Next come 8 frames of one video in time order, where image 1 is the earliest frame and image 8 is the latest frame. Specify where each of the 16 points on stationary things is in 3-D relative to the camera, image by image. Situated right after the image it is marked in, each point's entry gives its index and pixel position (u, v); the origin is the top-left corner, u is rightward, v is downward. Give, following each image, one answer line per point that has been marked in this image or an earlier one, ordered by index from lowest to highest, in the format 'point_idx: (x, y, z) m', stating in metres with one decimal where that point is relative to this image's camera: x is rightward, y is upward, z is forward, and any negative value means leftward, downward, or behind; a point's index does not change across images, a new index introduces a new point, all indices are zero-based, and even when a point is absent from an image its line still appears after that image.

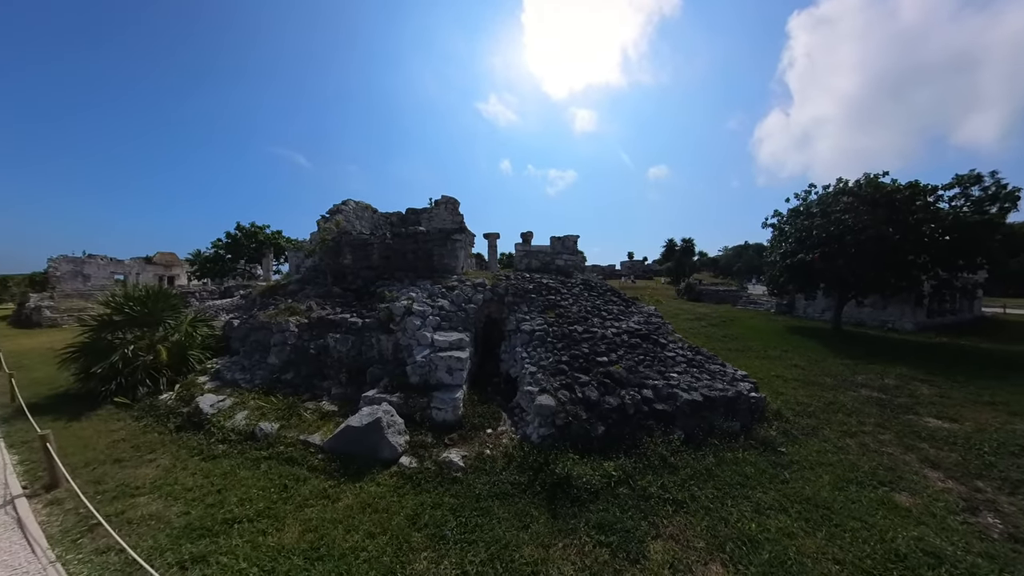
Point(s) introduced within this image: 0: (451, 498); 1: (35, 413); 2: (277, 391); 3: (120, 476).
0: (-1.2, -4.3, +7.1) m
1: (-10.8, -2.7, +7.8) m
2: (-6.2, -2.7, +9.1) m
3: (-6.9, -3.2, +6.1) m
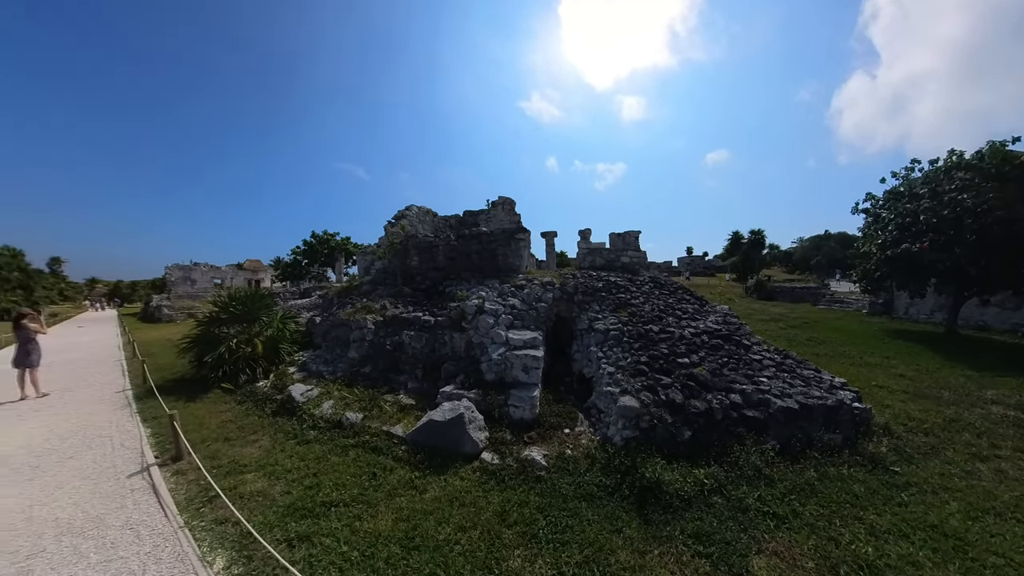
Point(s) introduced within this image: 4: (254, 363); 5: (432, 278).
0: (+0.5, -4.1, +6.8) m
1: (-8.9, -2.6, +8.9) m
2: (-4.2, -2.6, +9.5) m
3: (-5.3, -3.1, +6.6) m
4: (-7.0, -2.1, +9.4) m
5: (-3.2, +0.4, +13.6) m
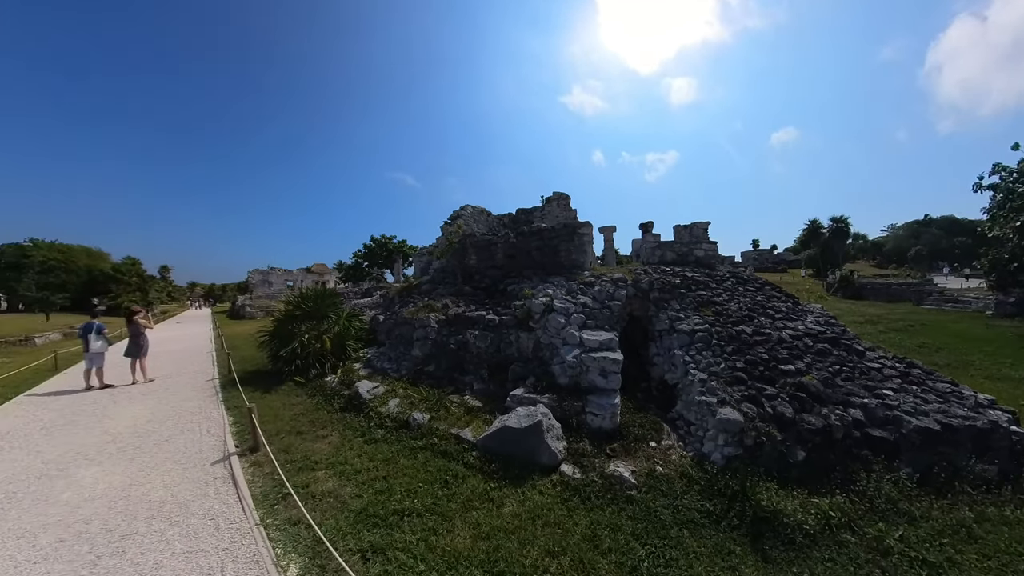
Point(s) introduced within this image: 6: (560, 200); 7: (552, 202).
0: (+1.9, -3.9, +5.8) m
1: (-7.1, -2.5, +9.1) m
2: (-2.3, -2.4, +9.2) m
3: (-3.8, -2.9, +6.4) m
4: (-5.2, -1.9, +9.4) m
5: (-0.8, +0.5, +13.1) m
6: (+2.3, +5.0, +19.1) m
7: (+1.7, +4.9, +19.1) m
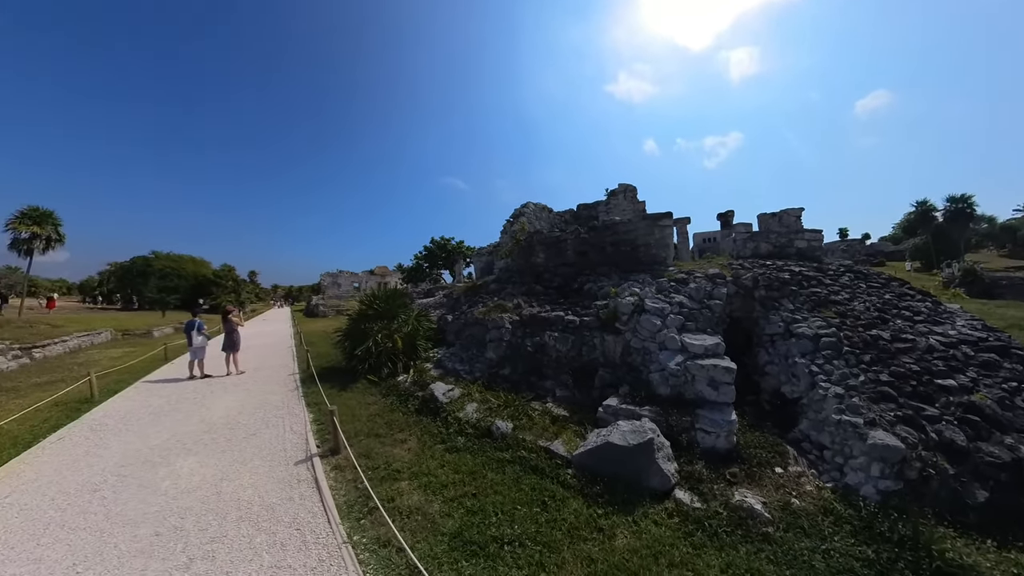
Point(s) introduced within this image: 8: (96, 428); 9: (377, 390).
0: (+3.5, -3.8, +4.5) m
1: (-5.0, -2.4, +9.1) m
2: (-0.3, -2.3, +8.5) m
3: (-2.2, -2.8, +5.9) m
4: (-3.1, -1.8, +9.1) m
5: (+1.7, +0.6, +12.2) m
6: (+5.7, +5.0, +17.7) m
7: (+5.2, +4.9, +17.8) m
8: (-9.1, -3.0, +7.6) m
9: (-3.1, -2.4, +8.3) m
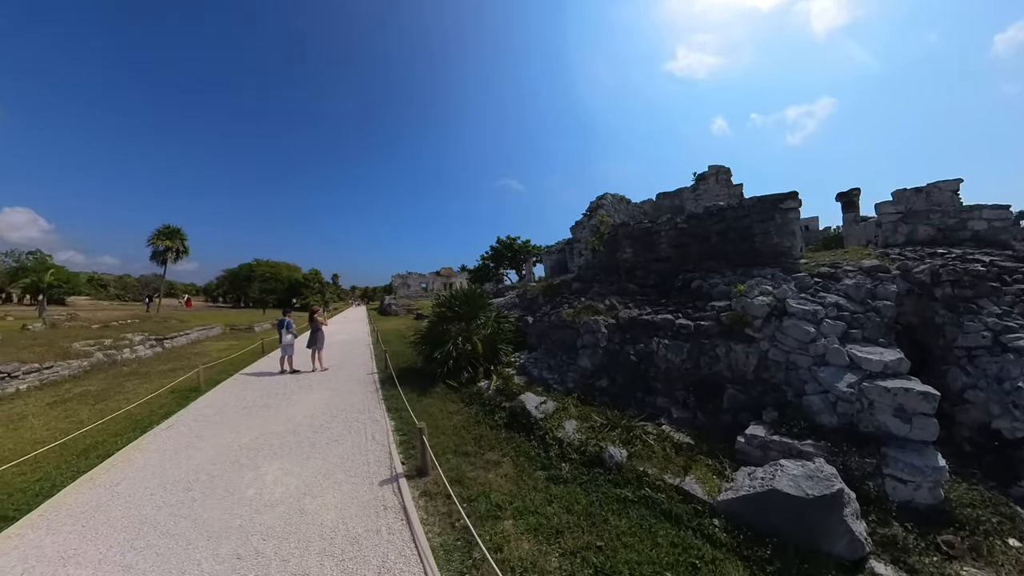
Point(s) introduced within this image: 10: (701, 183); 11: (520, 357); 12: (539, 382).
0: (+4.8, -3.7, +2.7) m
1: (-2.8, -2.3, +8.6) m
2: (+1.8, -2.2, +7.2) m
3: (-0.5, -2.7, +5.0) m
4: (-0.9, -1.8, +8.3) m
5: (+4.4, +0.6, +10.6) m
6: (+9.2, +5.0, +15.4) m
7: (+8.7, +4.9, +15.6) m
8: (-7.1, -2.9, +7.8) m
9: (-1.0, -2.3, +7.5) m
10: (+9.0, +4.7, +16.1) m
11: (+0.3, -1.8, +8.8) m
12: (+0.7, -2.1, +7.9) m
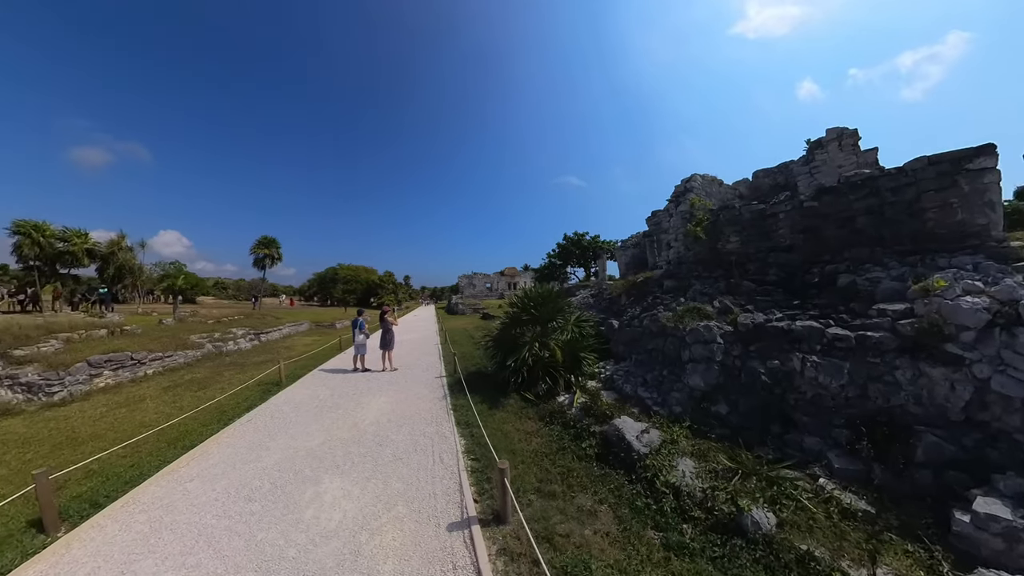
0: (+5.4, -3.6, +0.6) m
1: (-1.0, -2.3, +7.8) m
2: (+3.3, -2.2, +5.6) m
3: (+0.6, -2.6, +3.8) m
4: (+0.8, -1.7, +7.2) m
5: (+6.4, +0.6, +8.5) m
6: (+12.1, +5.0, +12.4) m
7: (+11.6, +4.9, +12.6) m
8: (-5.4, -2.9, +7.8) m
9: (+0.5, -2.3, +6.4) m
10: (+12.0, +4.7, +13.1) m
11: (+2.1, -1.7, +7.5) m
12: (+2.3, -2.1, +6.4) m
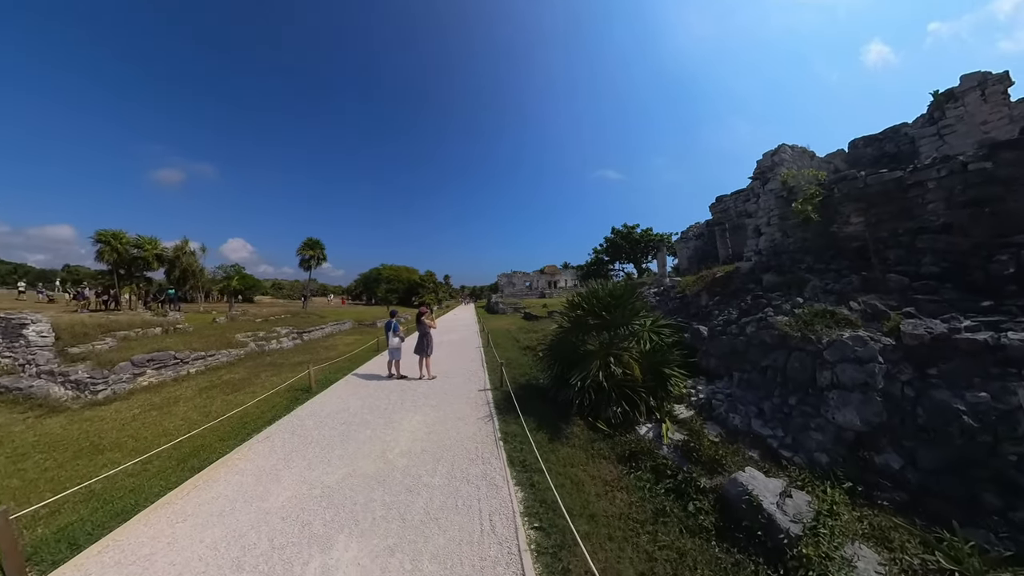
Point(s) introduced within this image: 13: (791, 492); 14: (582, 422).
0: (+5.7, -3.6, -1.3) m
1: (+0.1, -2.2, +6.5) m
2: (+4.1, -2.2, +3.8) m
3: (+1.3, -2.6, +2.4) m
4: (+1.9, -1.7, +5.6) m
5: (+7.6, +0.7, +6.3) m
6: (+13.5, +5.1, +9.6) m
7: (+13.1, +5.0, +9.9) m
8: (-4.2, -2.9, +7.0) m
9: (+1.5, -2.2, +5.0) m
10: (+13.5, +4.9, +10.3) m
11: (+3.1, -1.7, +5.8) m
12: (+3.3, -2.0, +4.8) m
13: (+3.0, -2.1, +3.8) m
14: (+1.2, -2.1, +5.7) m
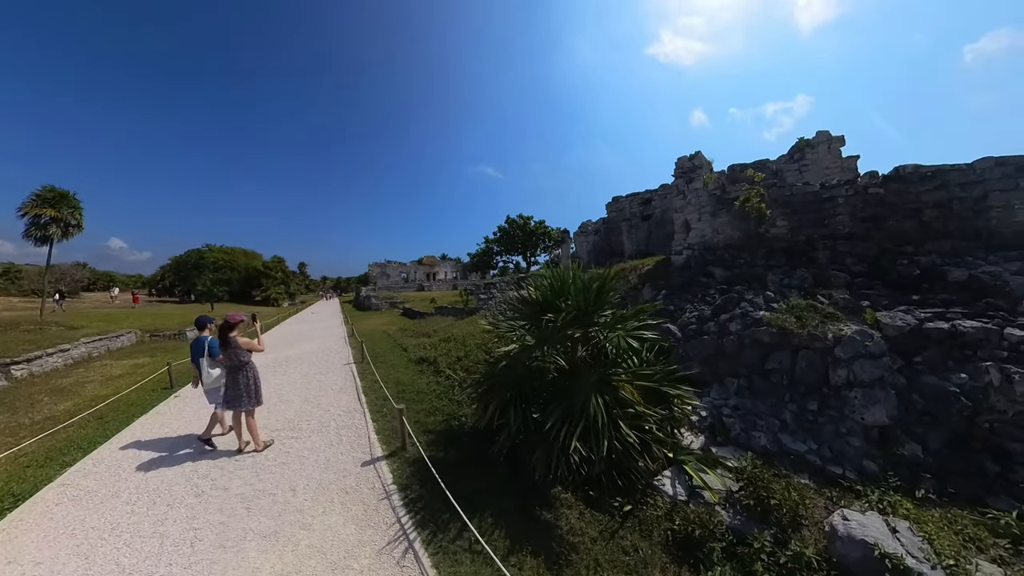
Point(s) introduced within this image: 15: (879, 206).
0: (+7.3, -3.8, -1.0) m
1: (-0.7, -2.2, +4.3) m
2: (+4.0, -2.2, +3.2) m
3: (+1.9, -2.7, +0.8) m
4: (+1.2, -1.7, +4.1) m
5: (+6.3, +0.7, +6.7) m
6: (+10.8, +5.2, +11.7) m
7: (+10.3, +5.1, +11.9) m
8: (-4.9, -2.8, +3.2) m
9: (+1.1, -2.3, +3.3) m
10: (+10.5, +5.0, +12.4) m
11: (+2.4, -1.7, +4.7) m
12: (+2.8, -2.1, +3.8) m
13: (+2.9, -2.2, +2.7) m
14: (+0.6, -2.1, +3.9) m
15: (+7.0, +1.7, +6.6) m
